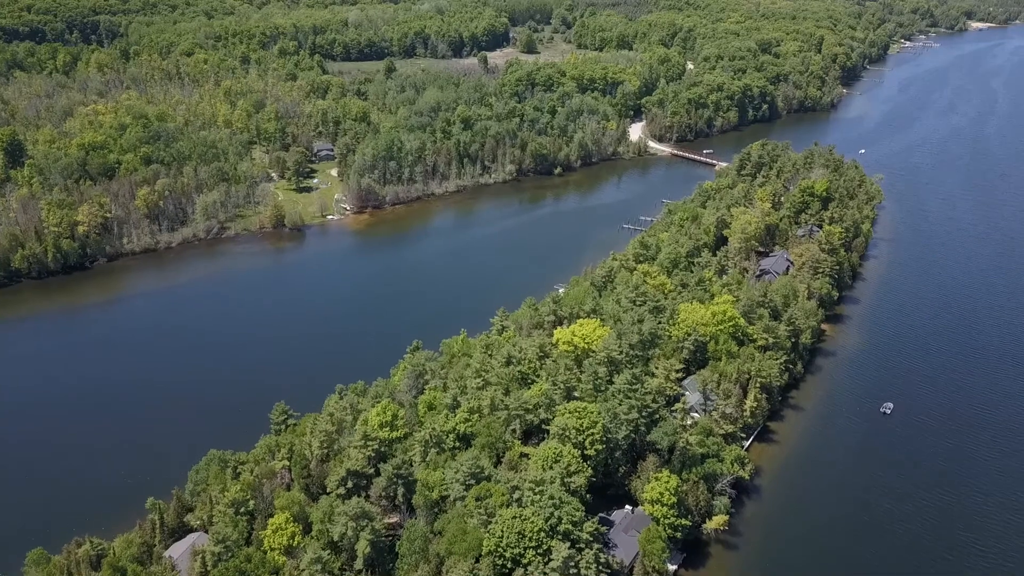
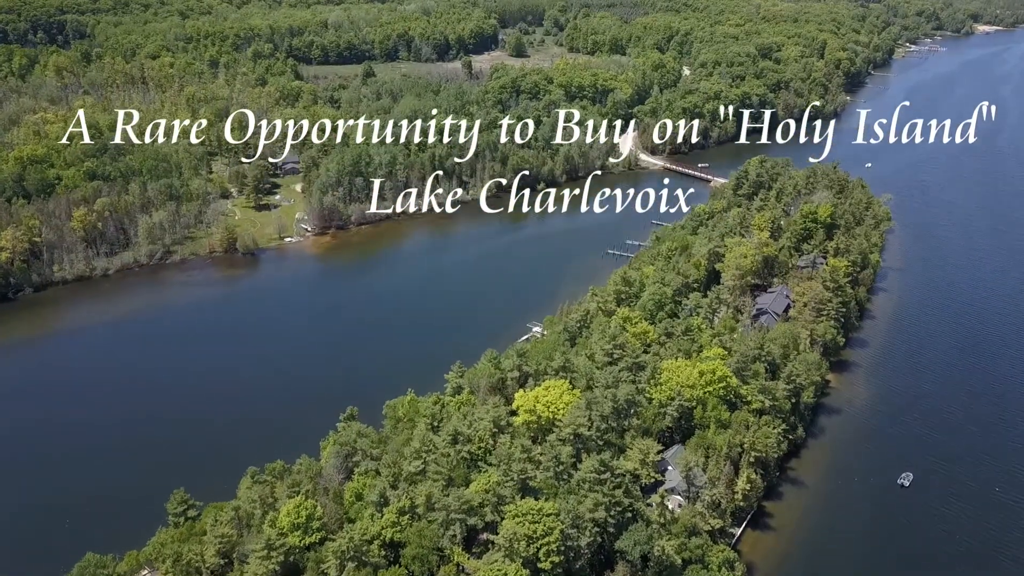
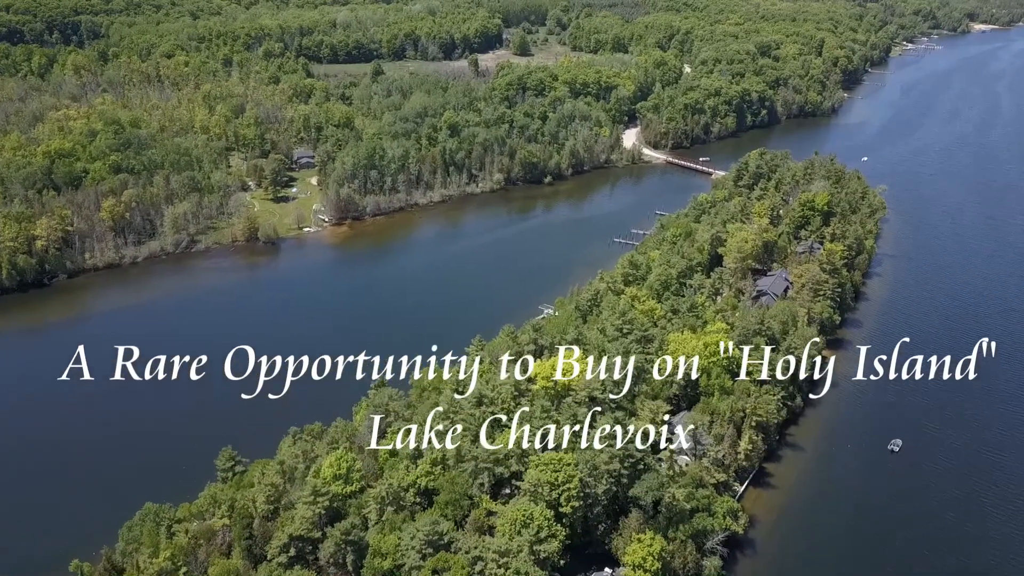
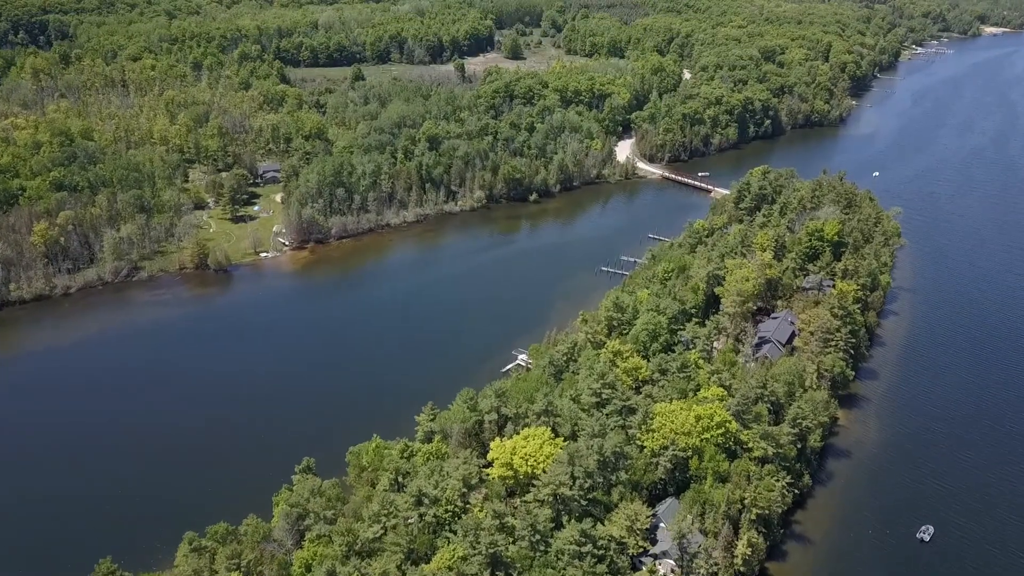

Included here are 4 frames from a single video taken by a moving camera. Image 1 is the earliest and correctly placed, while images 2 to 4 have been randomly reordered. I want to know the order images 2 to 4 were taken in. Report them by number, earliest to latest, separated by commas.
3, 2, 4
